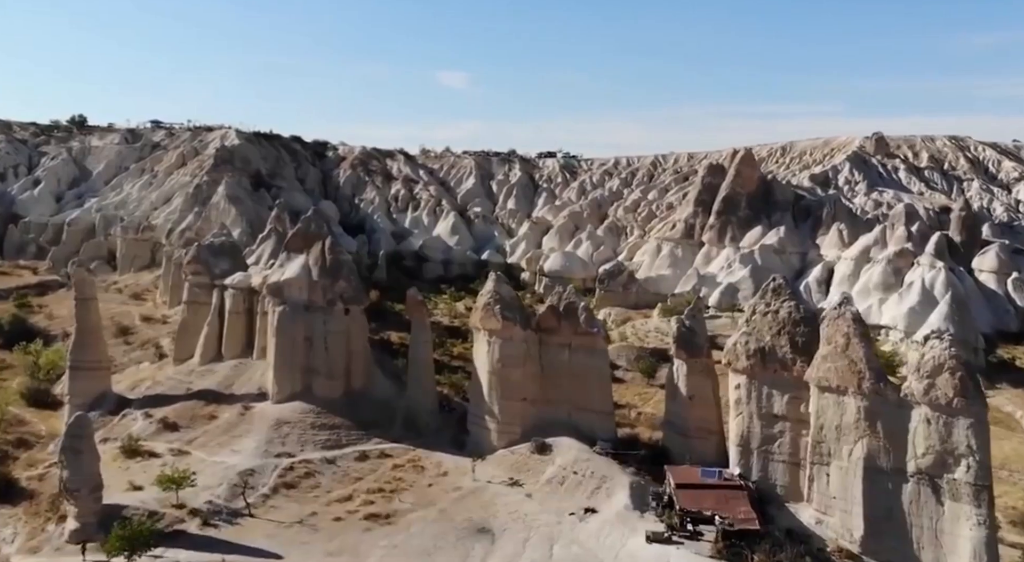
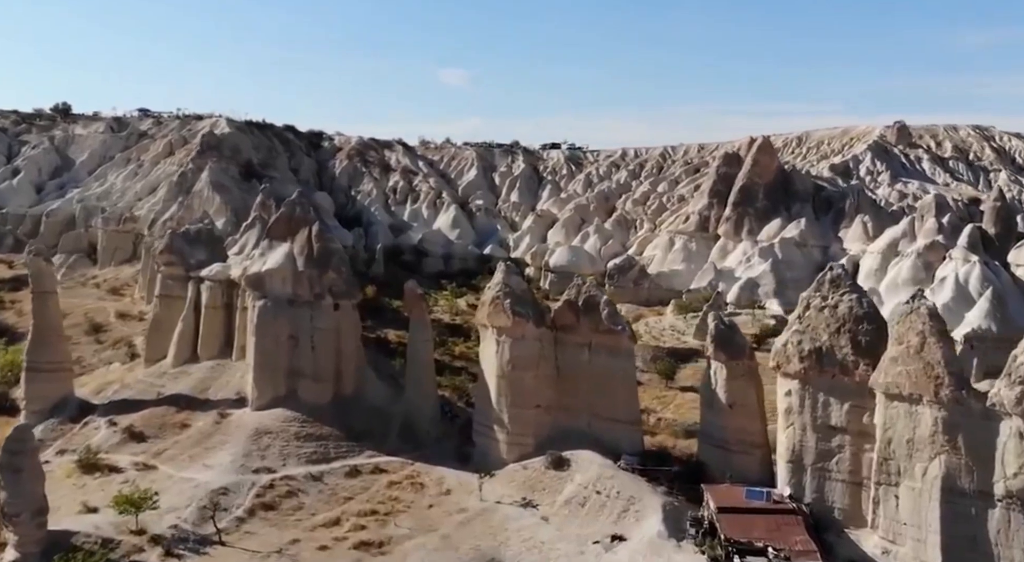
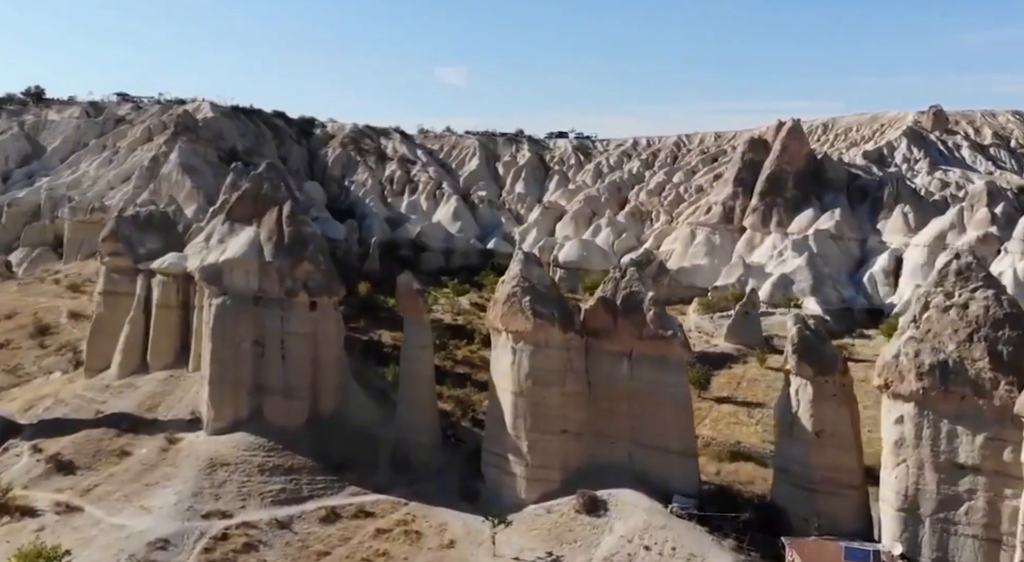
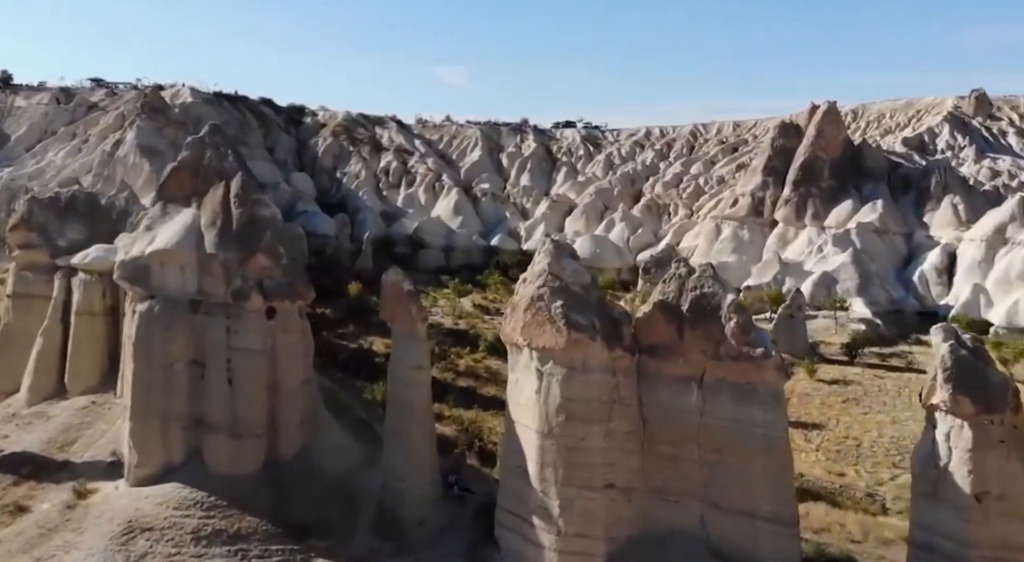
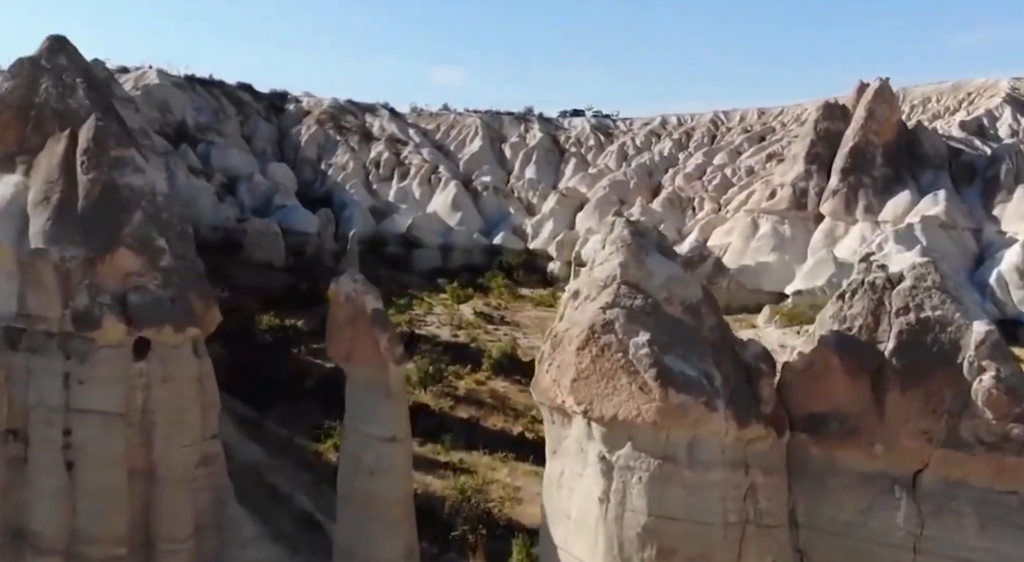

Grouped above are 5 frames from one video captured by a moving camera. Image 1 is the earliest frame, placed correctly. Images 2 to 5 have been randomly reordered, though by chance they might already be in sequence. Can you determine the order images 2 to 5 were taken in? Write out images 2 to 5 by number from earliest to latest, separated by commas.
2, 3, 4, 5
